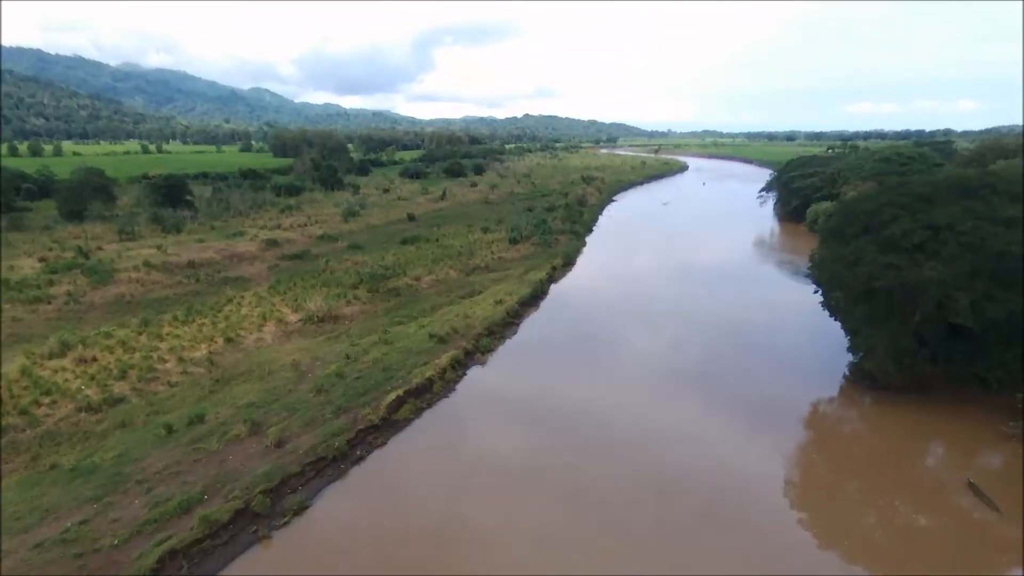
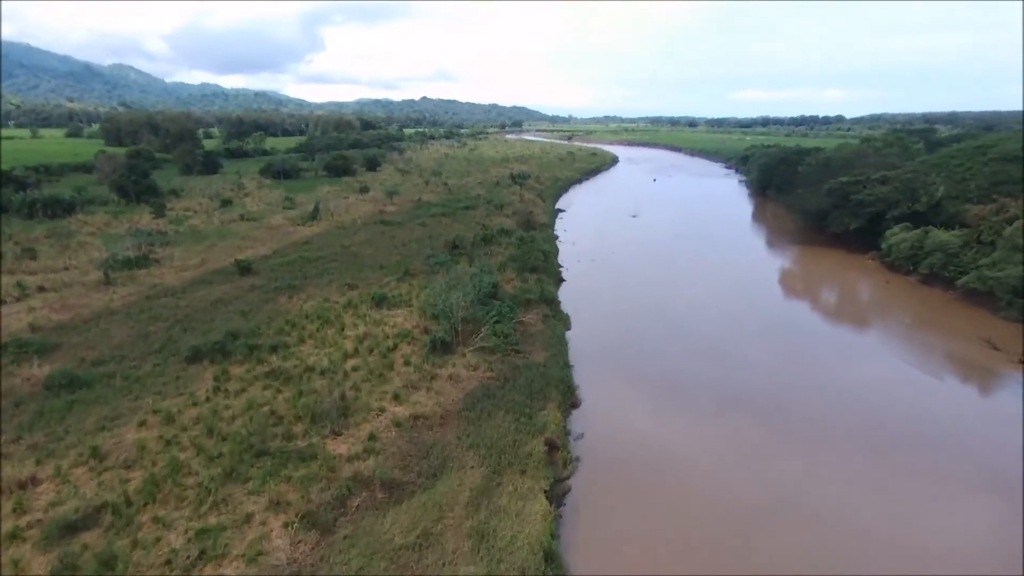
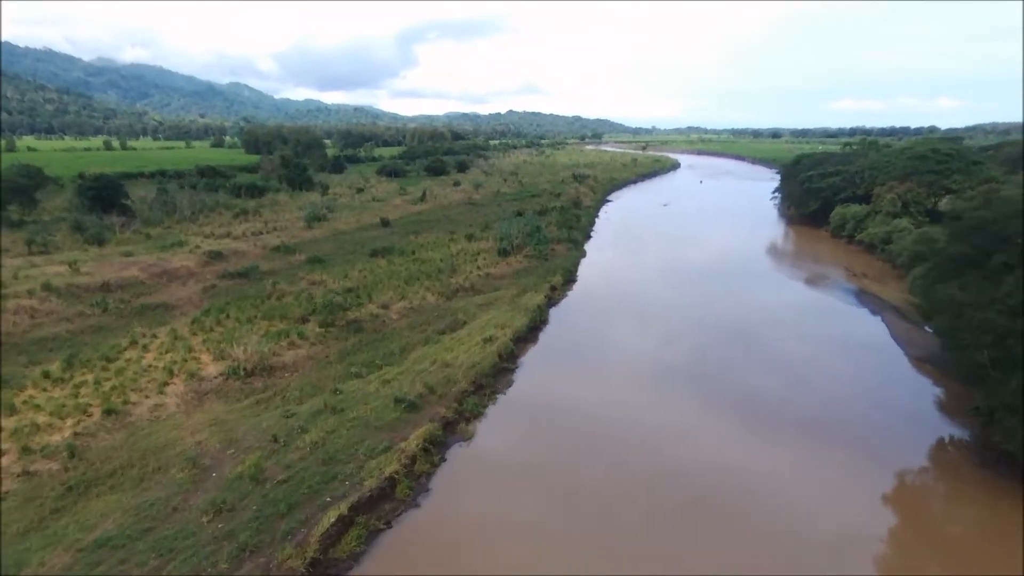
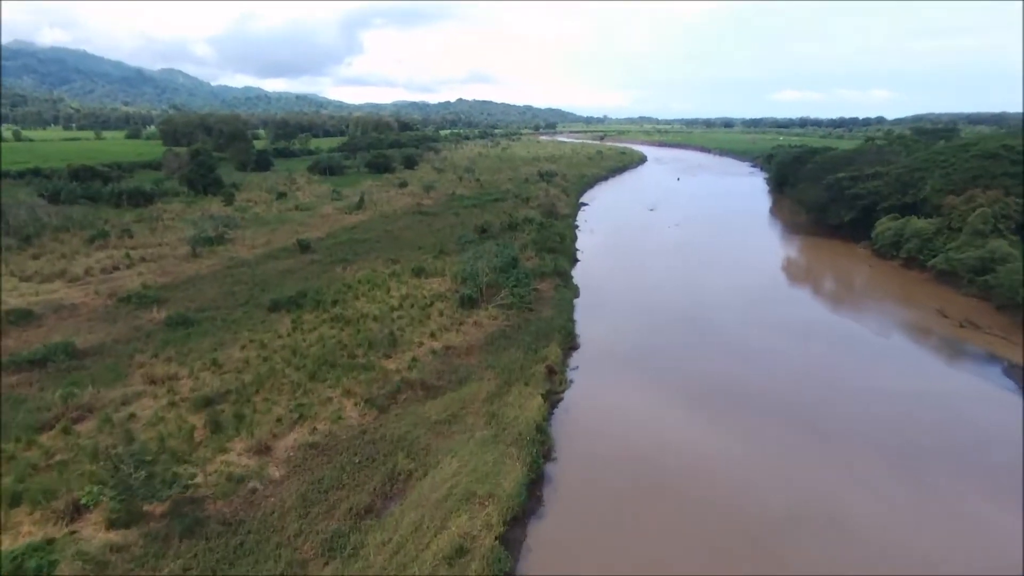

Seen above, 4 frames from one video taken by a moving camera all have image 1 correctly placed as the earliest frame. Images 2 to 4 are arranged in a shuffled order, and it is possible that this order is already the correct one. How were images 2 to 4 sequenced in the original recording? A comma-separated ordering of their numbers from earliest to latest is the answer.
3, 4, 2
